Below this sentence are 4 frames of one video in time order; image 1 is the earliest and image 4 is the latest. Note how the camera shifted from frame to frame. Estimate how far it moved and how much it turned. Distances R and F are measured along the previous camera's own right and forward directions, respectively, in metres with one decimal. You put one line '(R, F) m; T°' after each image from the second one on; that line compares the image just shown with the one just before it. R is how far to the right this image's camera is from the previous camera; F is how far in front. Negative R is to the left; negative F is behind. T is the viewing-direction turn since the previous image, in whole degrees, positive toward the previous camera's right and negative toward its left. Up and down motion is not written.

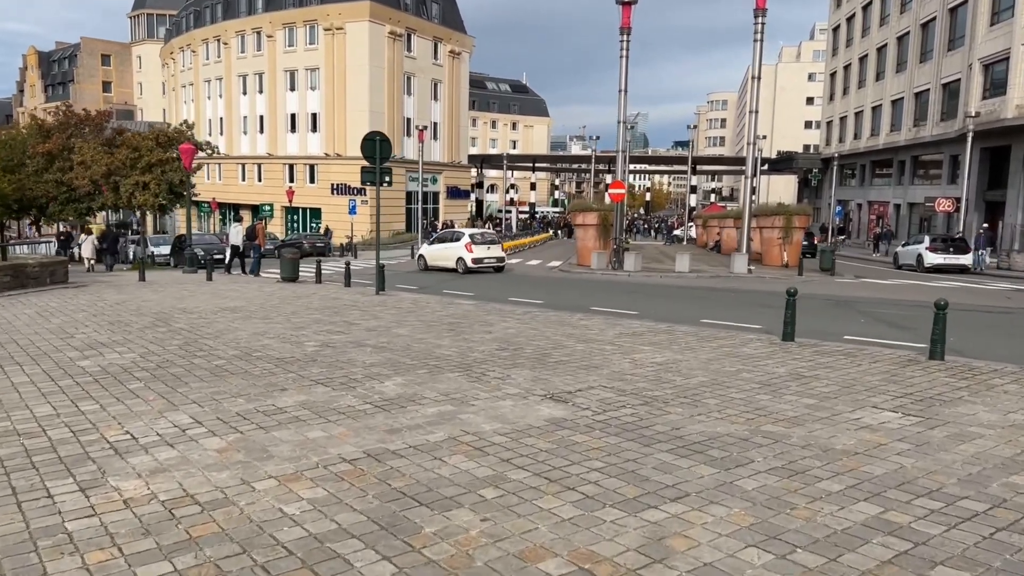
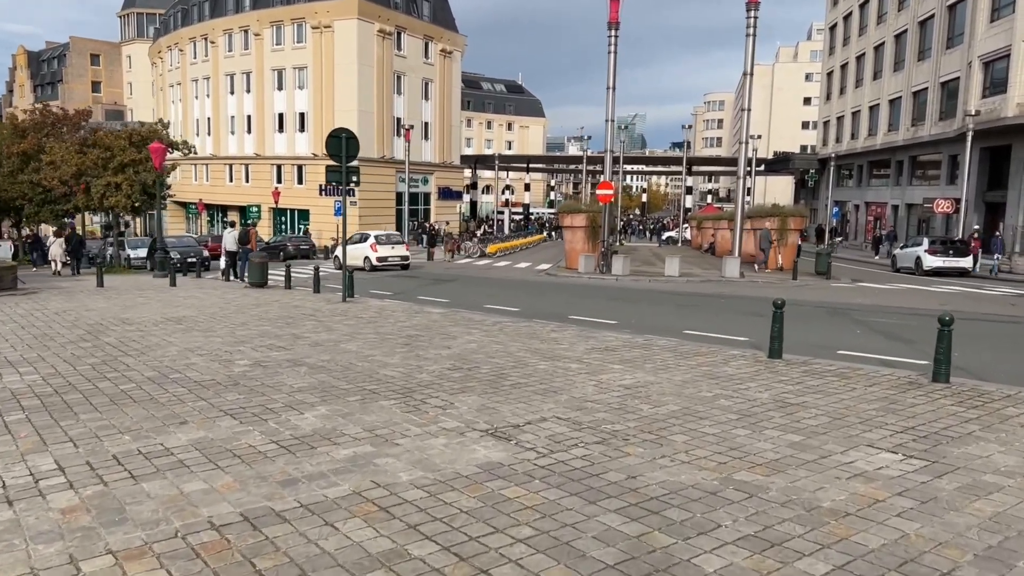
(+0.4, +0.9) m; 0°
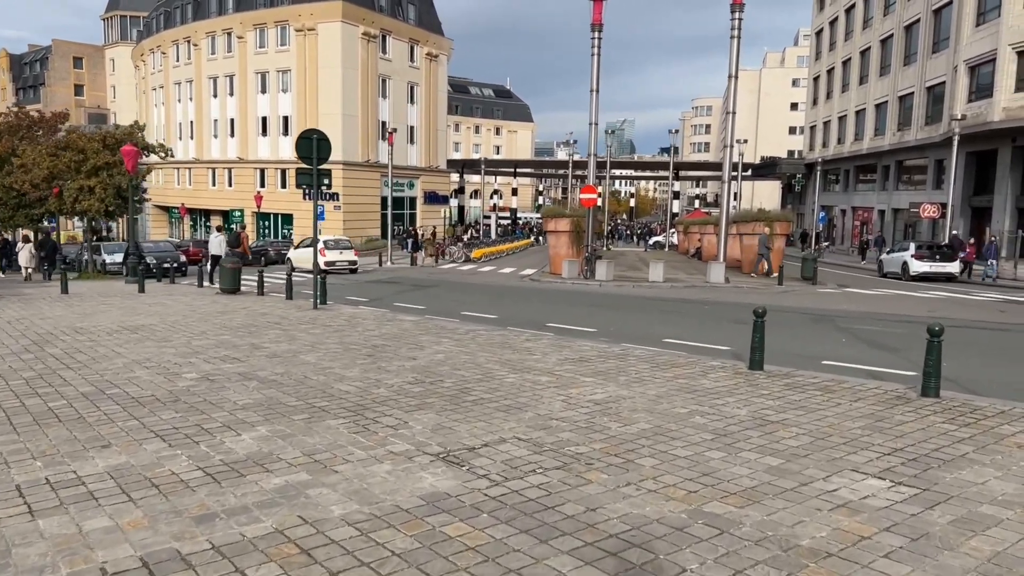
(+0.2, +0.5) m; +1°
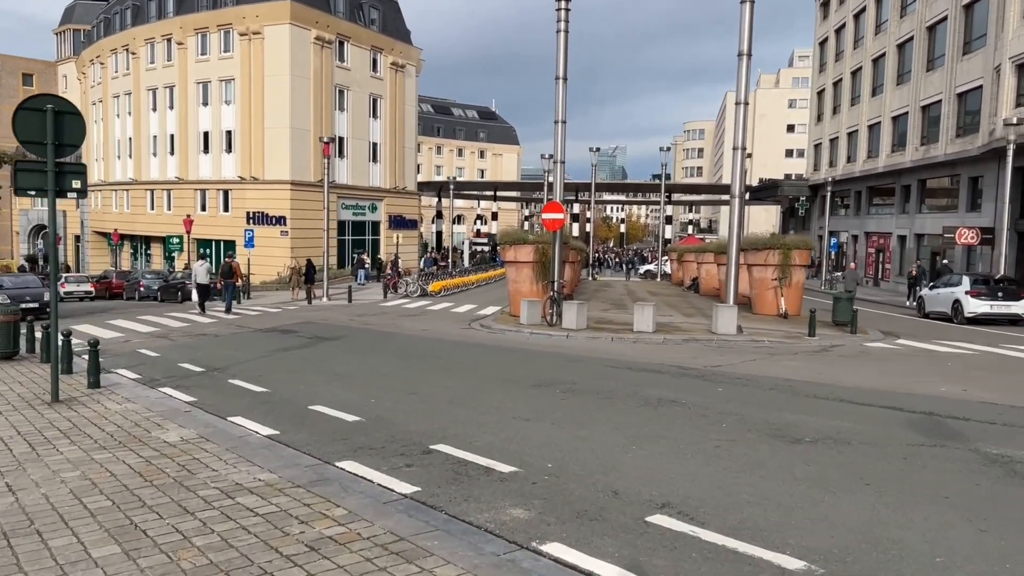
(+1.2, +5.9) m; +1°
